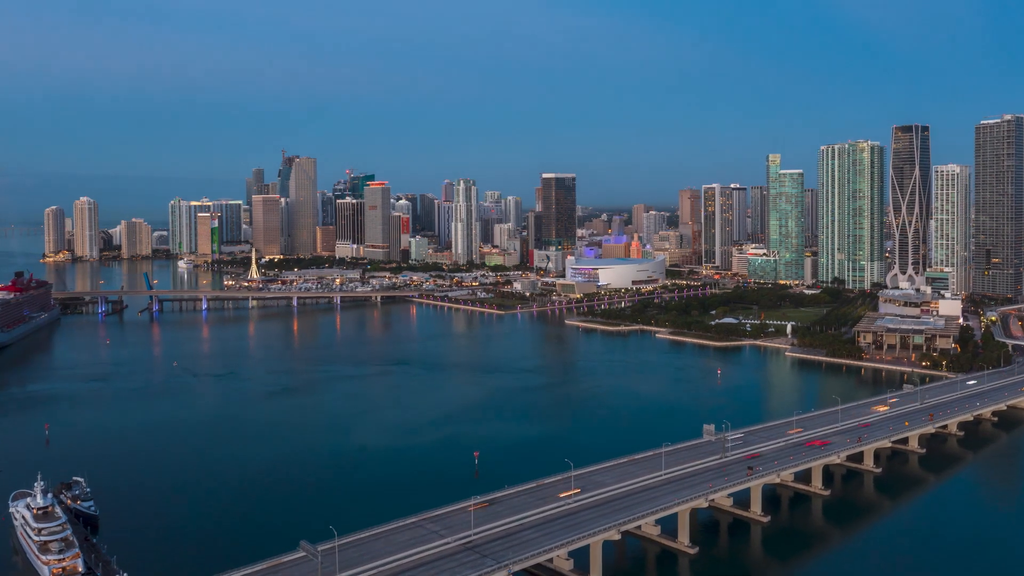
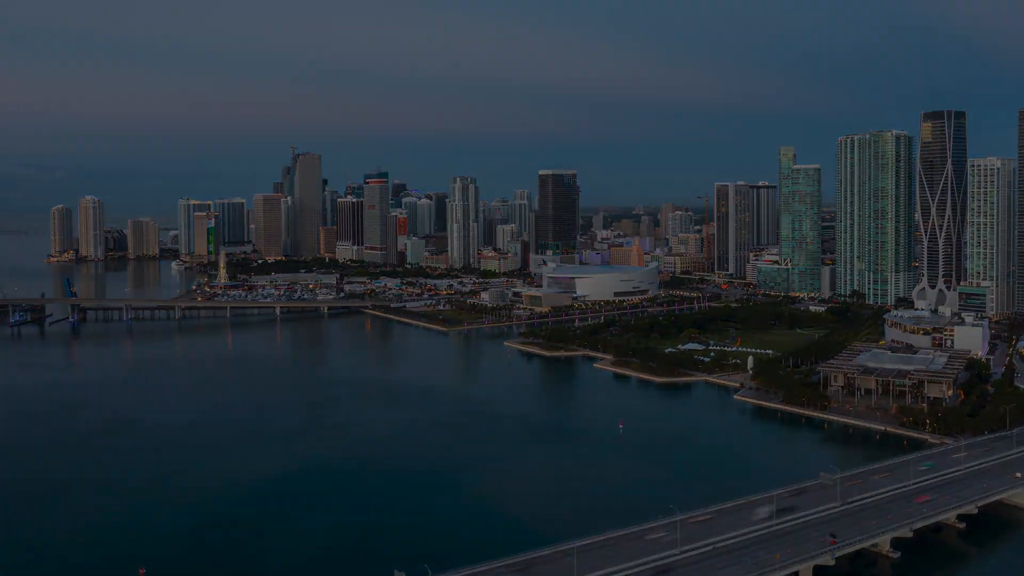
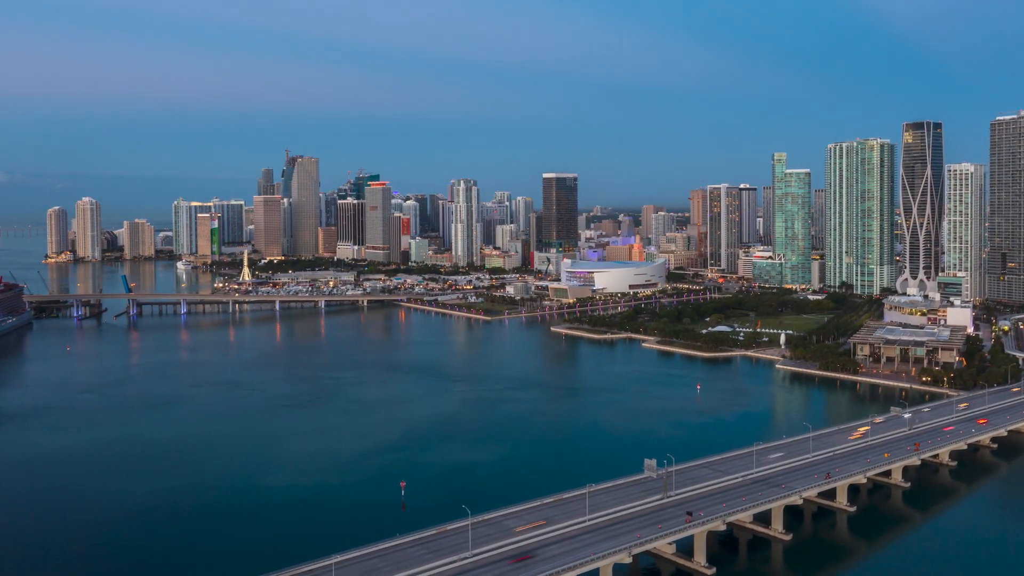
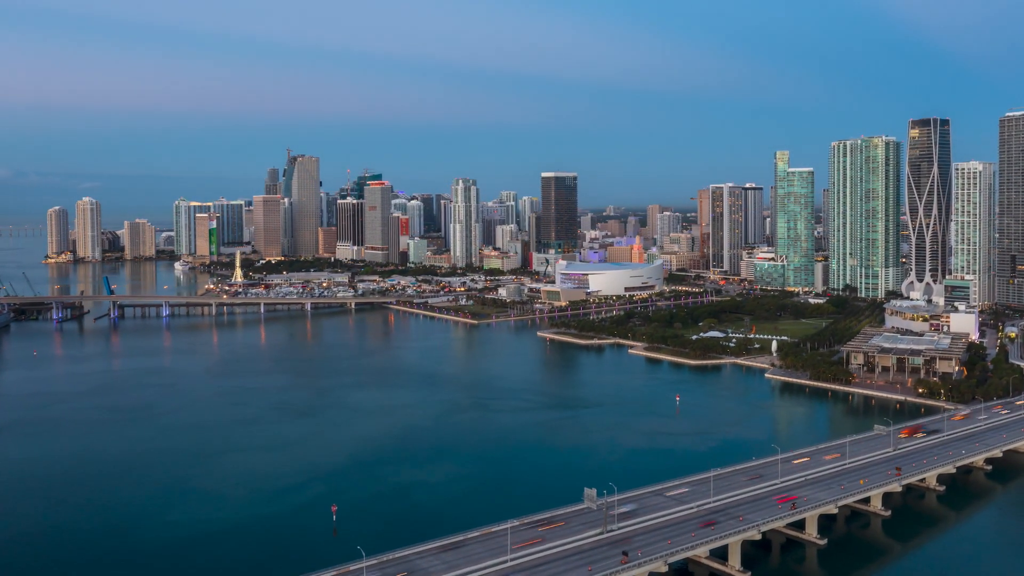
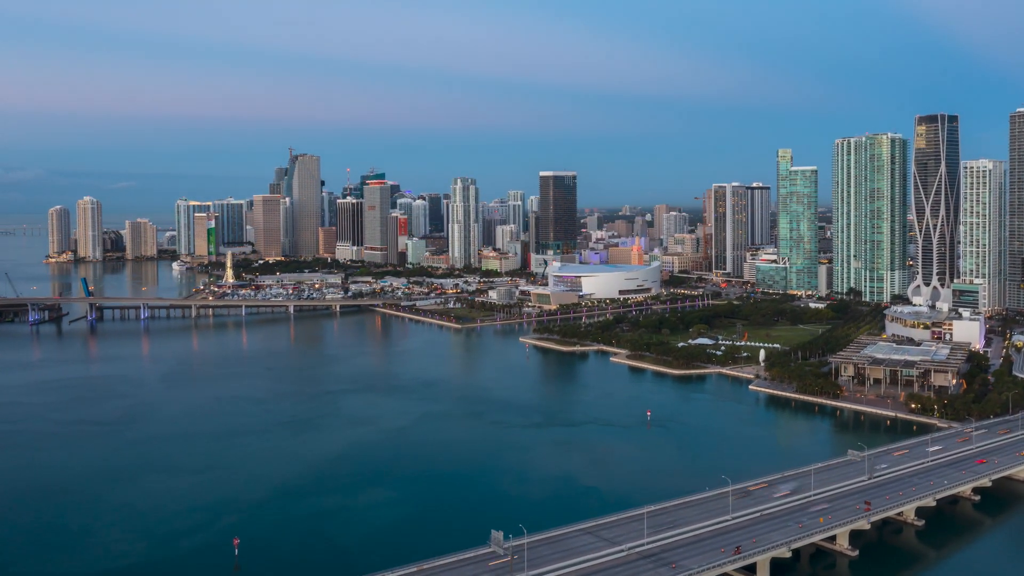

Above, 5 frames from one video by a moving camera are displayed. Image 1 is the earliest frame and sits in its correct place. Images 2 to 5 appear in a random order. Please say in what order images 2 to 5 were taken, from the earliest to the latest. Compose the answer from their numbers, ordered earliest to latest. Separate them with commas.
3, 4, 5, 2
